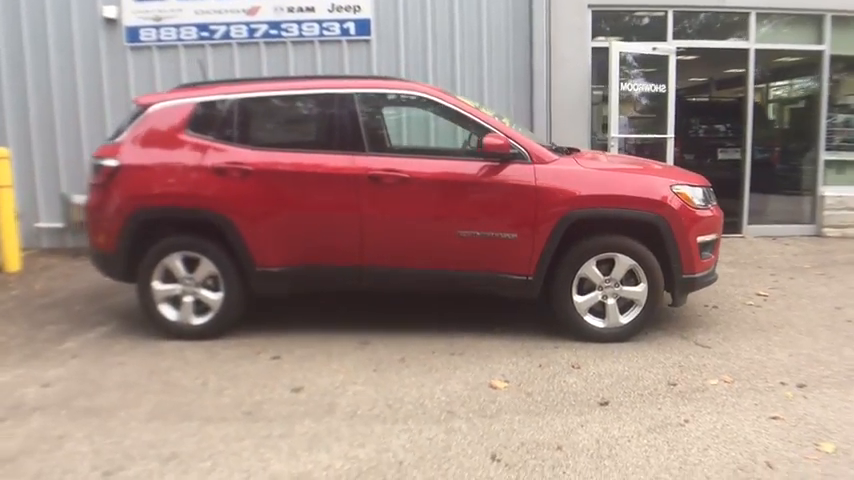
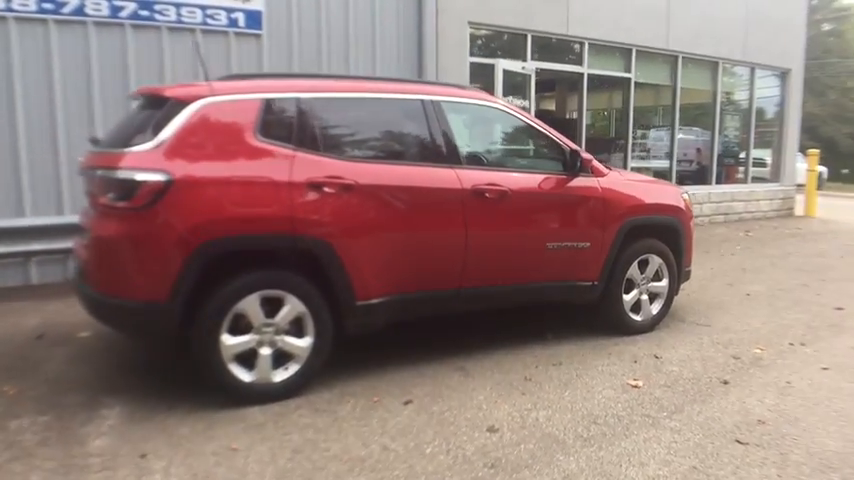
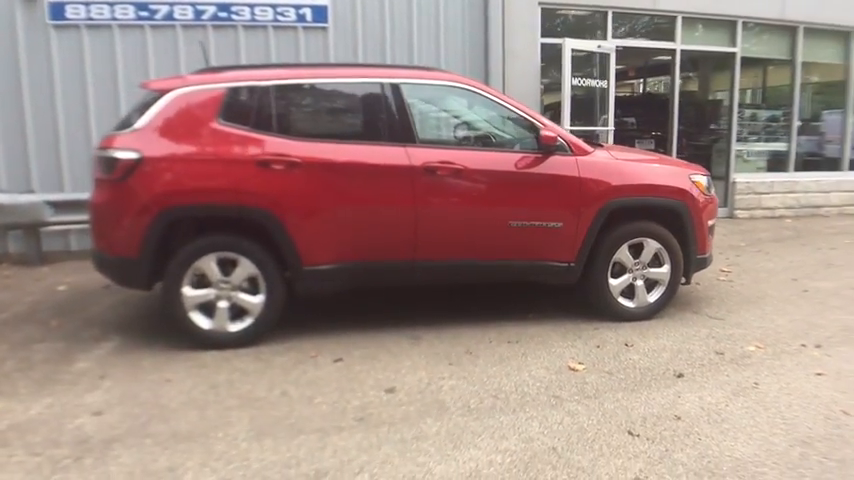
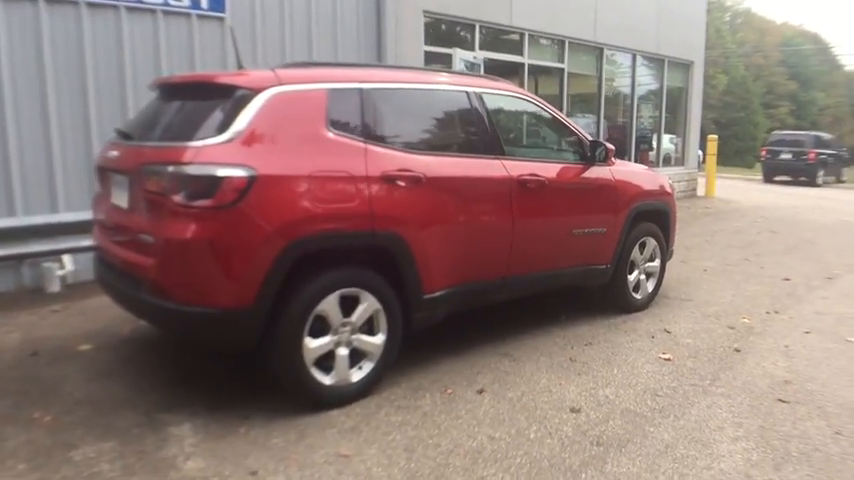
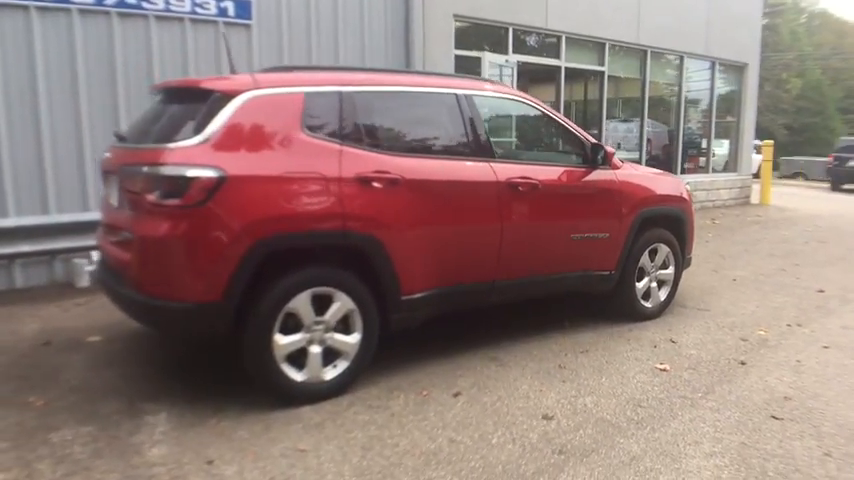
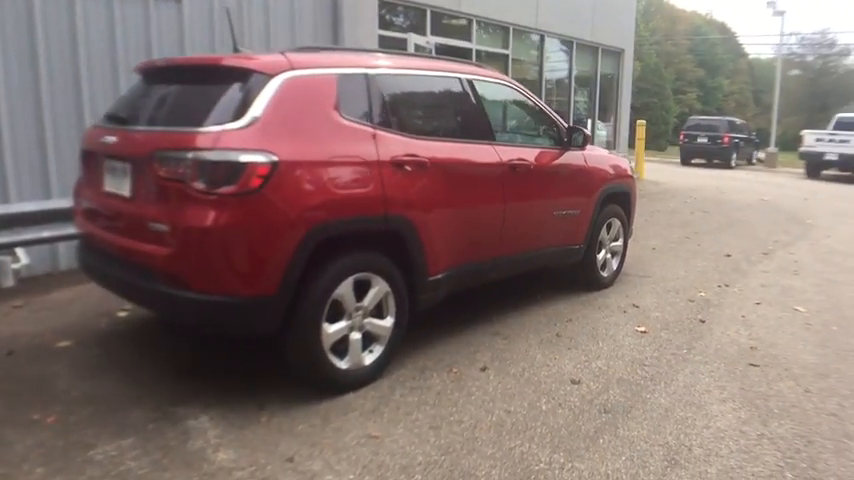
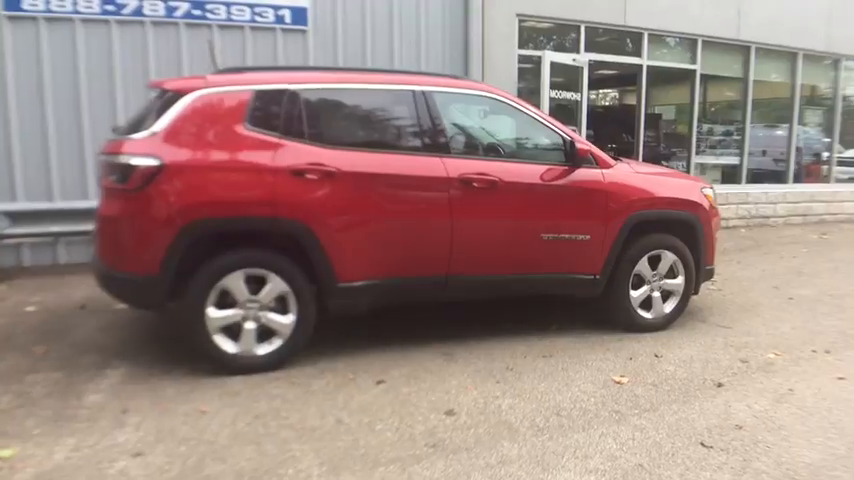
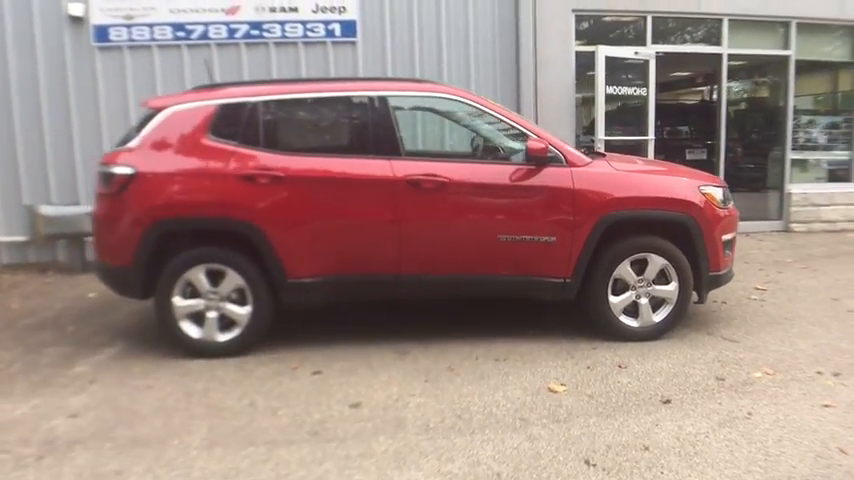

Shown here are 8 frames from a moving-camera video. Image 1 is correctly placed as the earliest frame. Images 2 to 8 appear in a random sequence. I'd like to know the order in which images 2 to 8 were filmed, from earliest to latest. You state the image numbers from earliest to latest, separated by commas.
8, 3, 7, 2, 5, 4, 6
